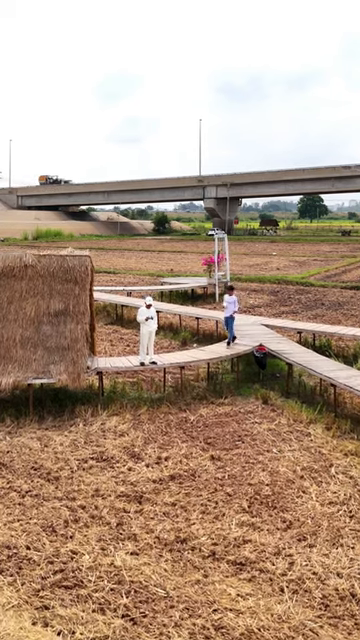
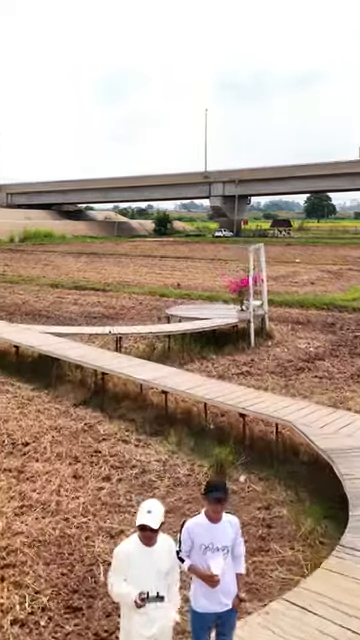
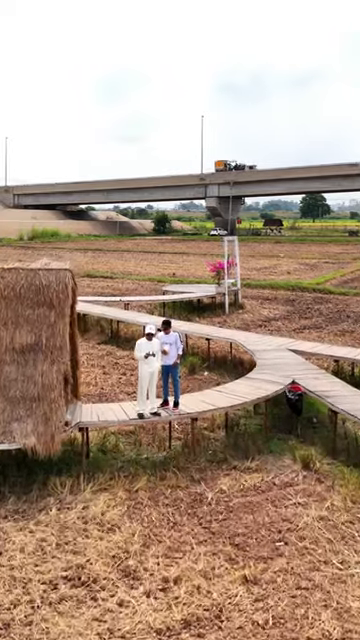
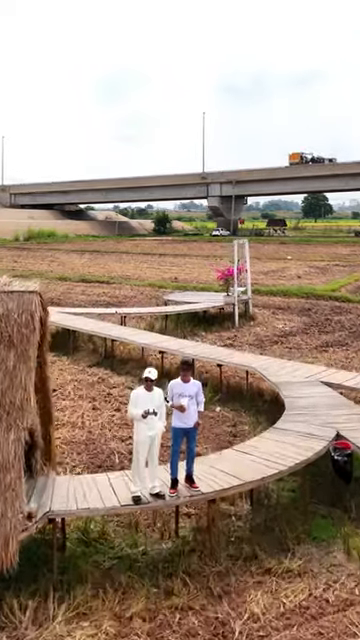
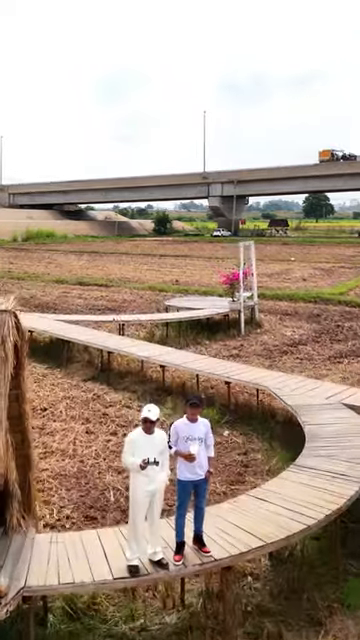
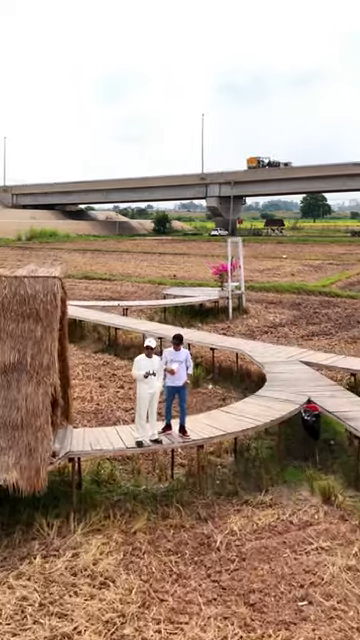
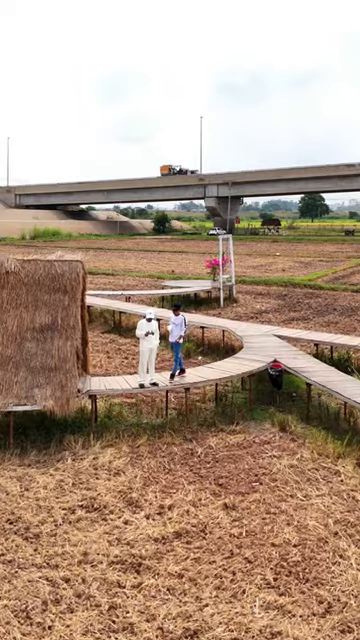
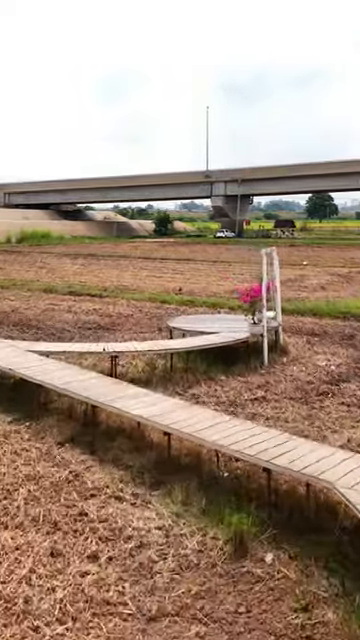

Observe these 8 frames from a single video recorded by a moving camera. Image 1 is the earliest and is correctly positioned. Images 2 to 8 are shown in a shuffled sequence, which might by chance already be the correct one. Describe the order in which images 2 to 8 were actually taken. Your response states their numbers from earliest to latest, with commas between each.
7, 3, 6, 4, 5, 2, 8
